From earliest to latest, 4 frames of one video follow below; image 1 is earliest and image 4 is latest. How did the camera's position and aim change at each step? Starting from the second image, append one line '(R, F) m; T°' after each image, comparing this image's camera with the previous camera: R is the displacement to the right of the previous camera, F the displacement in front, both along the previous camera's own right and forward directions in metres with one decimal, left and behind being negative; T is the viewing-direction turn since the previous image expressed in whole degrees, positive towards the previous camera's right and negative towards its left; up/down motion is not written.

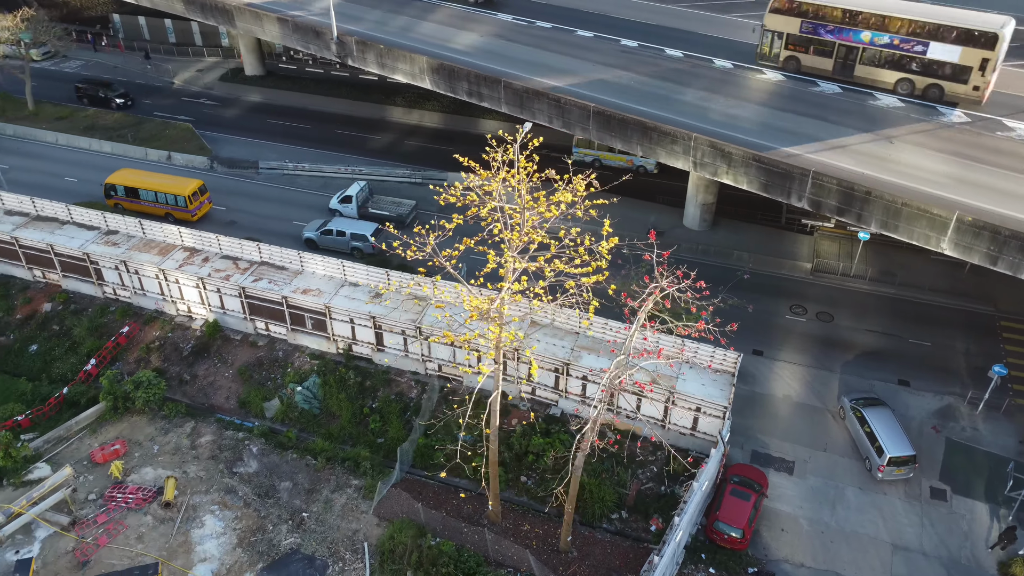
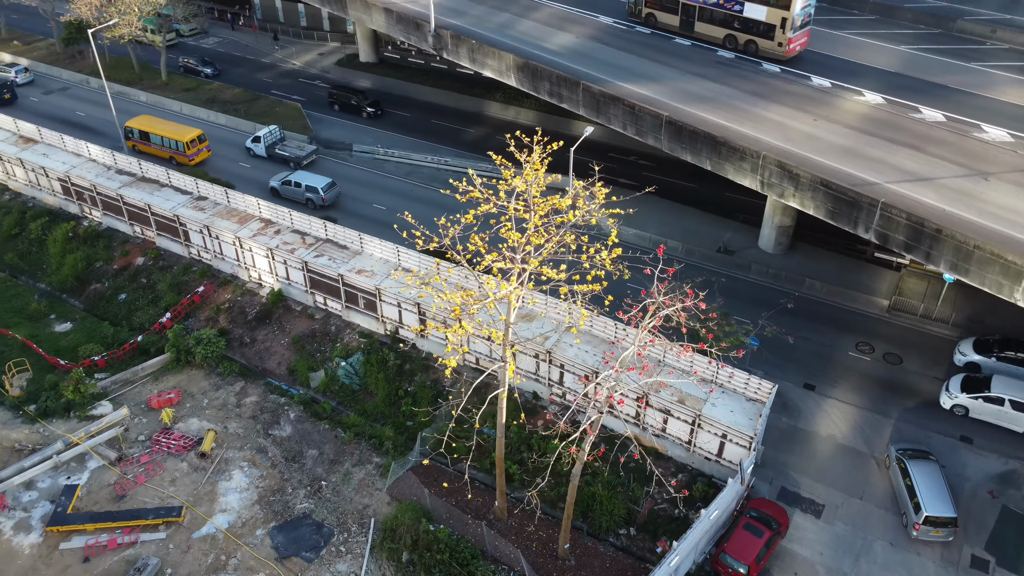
(+2.4, +0.1) m; -9°
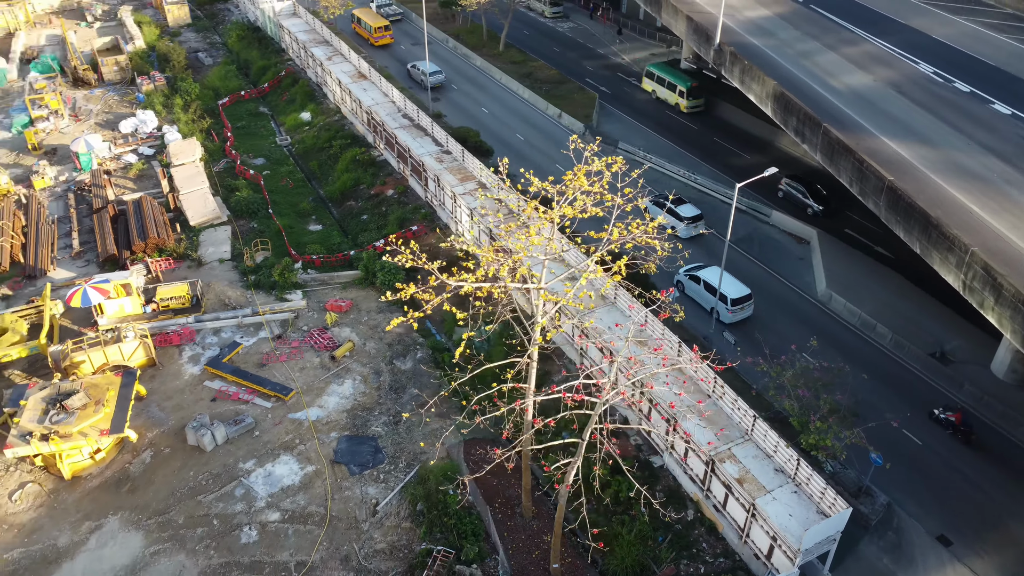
(+6.7, +1.4) m; -26°
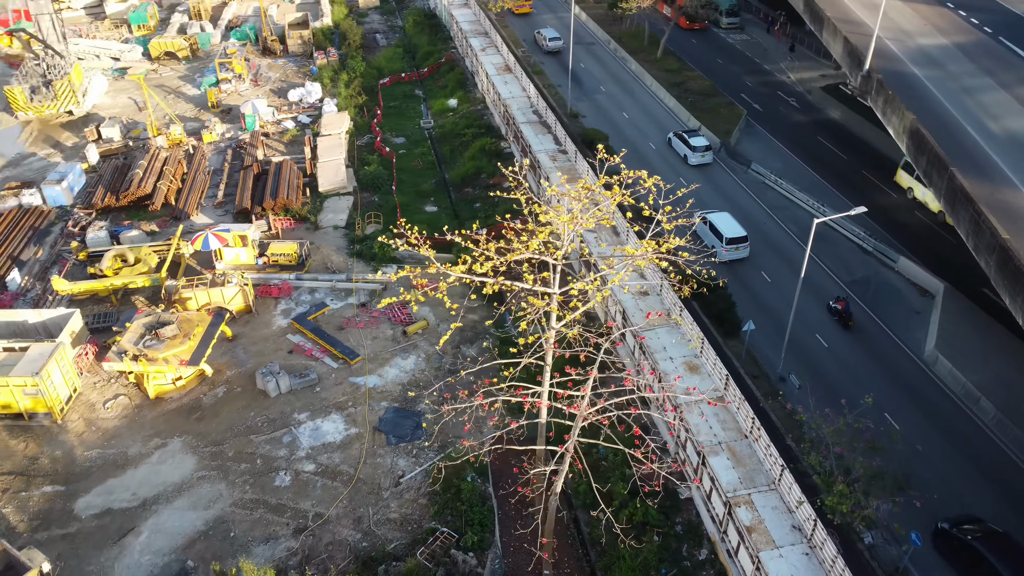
(+3.4, +0.2) m; -13°
